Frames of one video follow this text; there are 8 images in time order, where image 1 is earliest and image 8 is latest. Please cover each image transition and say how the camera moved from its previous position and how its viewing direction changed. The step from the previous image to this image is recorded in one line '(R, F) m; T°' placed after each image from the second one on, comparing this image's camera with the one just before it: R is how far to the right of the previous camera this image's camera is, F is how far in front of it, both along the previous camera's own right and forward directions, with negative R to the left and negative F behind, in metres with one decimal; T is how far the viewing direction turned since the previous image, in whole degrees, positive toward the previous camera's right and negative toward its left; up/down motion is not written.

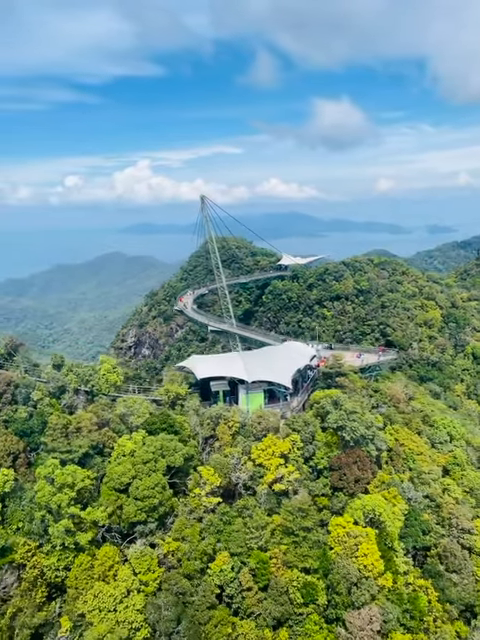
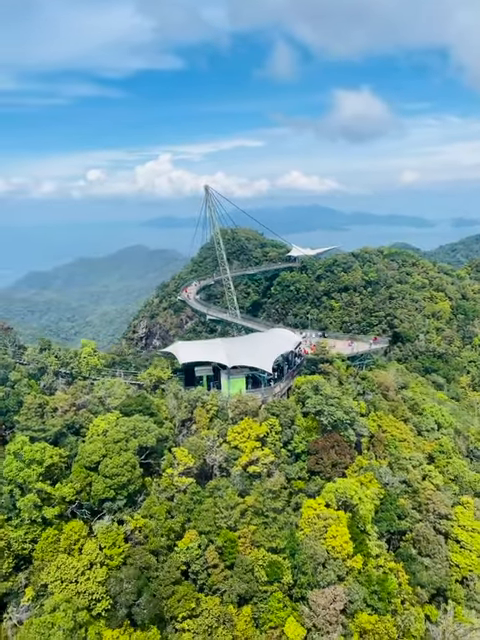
(+2.7, -0.3) m; -2°
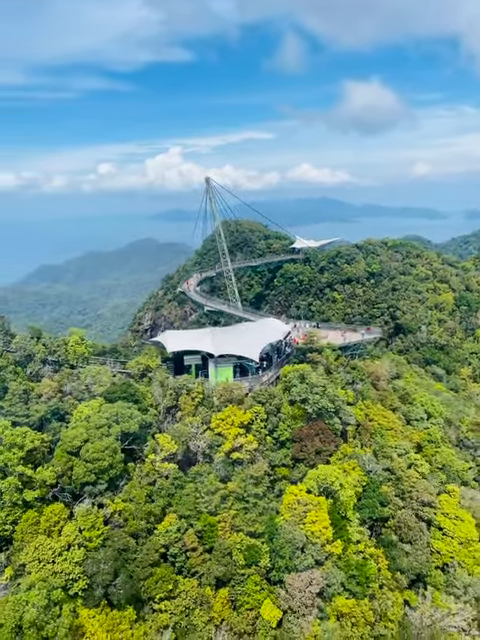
(+1.7, -0.3) m; -1°
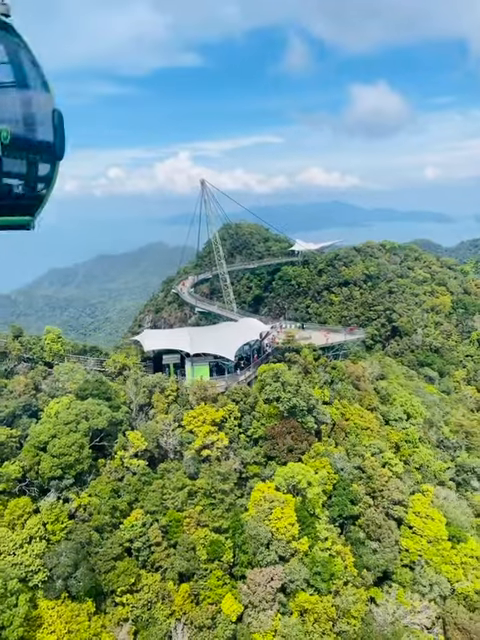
(+2.3, -0.4) m; -1°
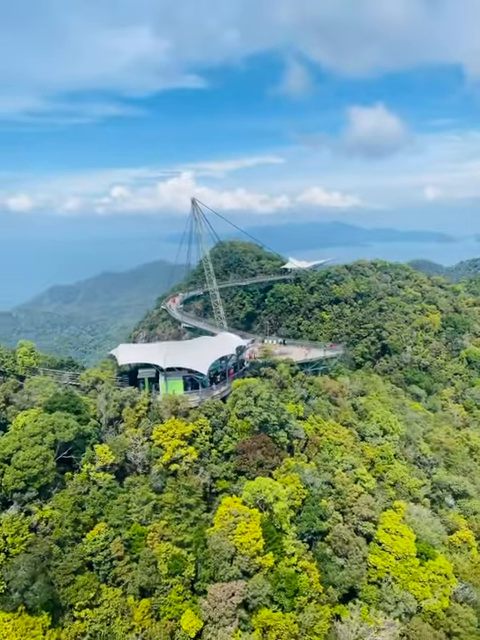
(+1.9, -0.3) m; 0°
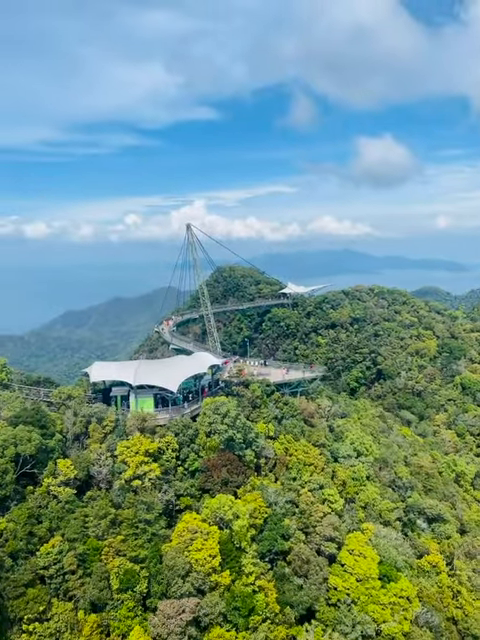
(+2.9, -0.6) m; -1°
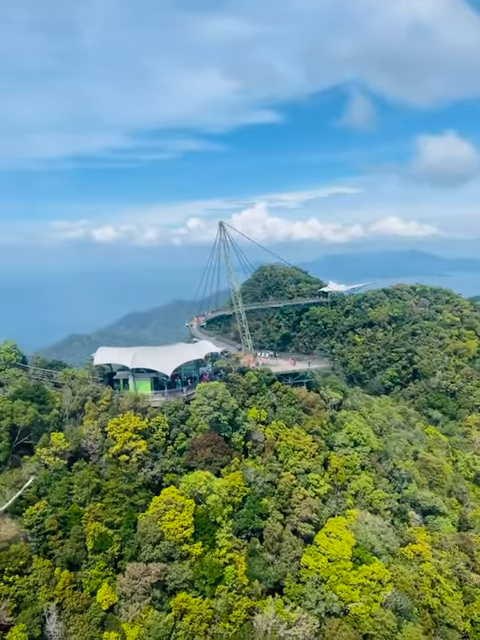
(+5.1, -1.1) m; -6°
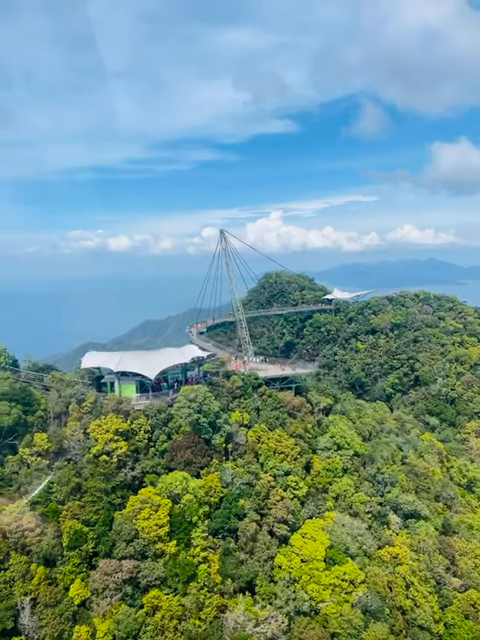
(+2.5, -0.8) m; -2°
